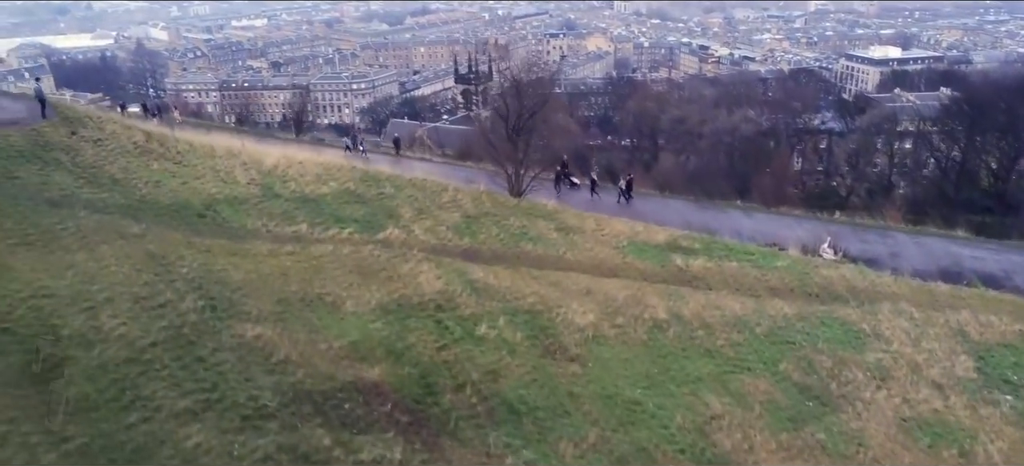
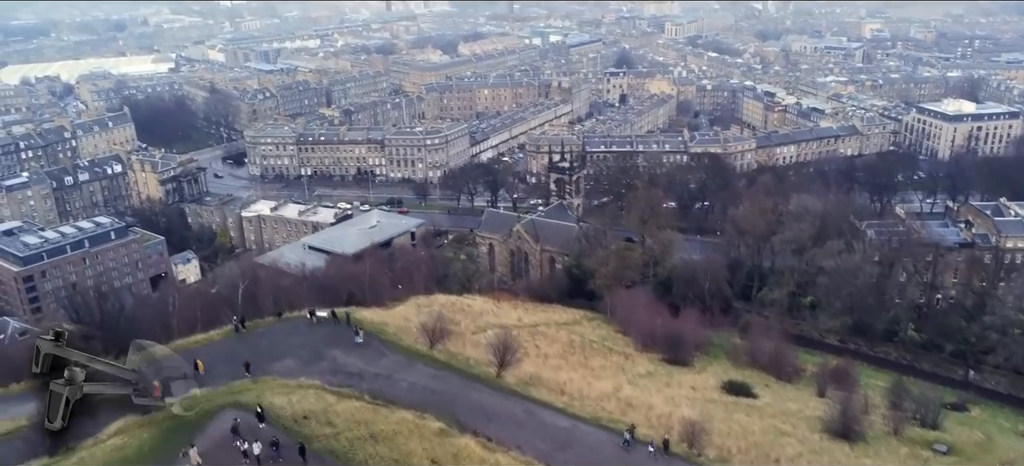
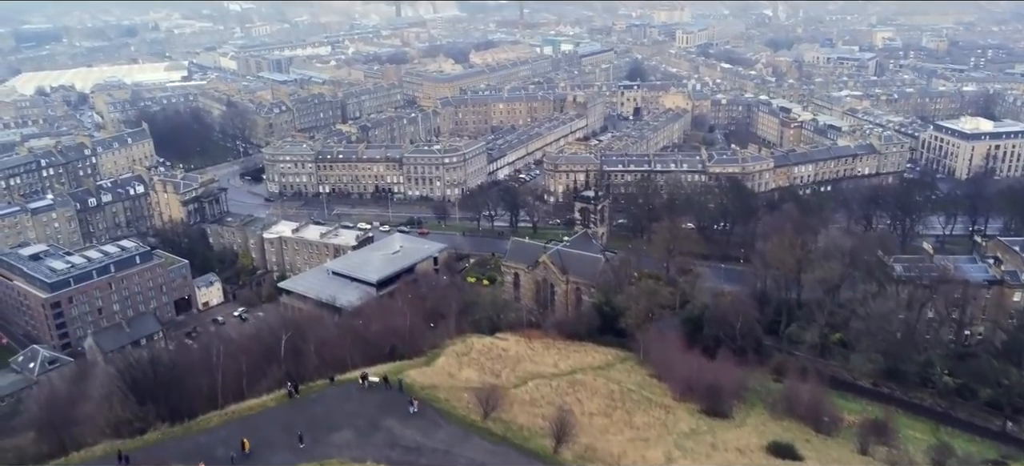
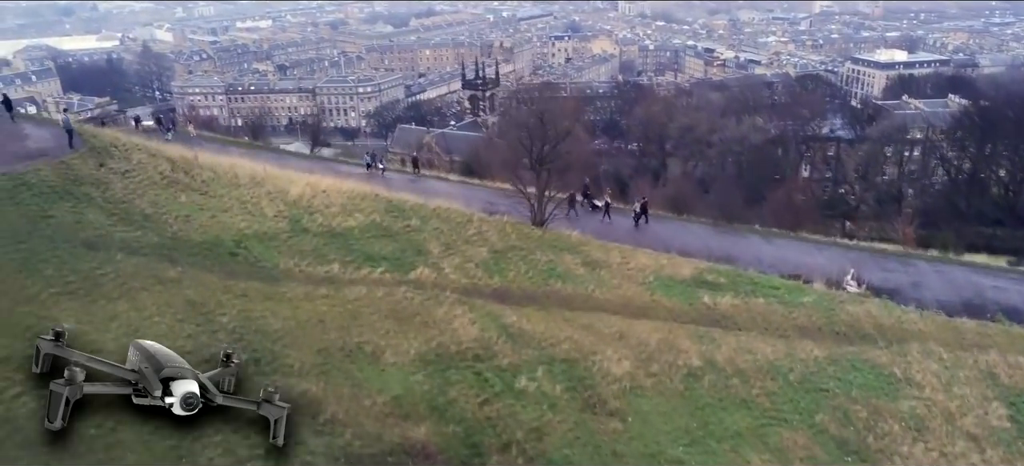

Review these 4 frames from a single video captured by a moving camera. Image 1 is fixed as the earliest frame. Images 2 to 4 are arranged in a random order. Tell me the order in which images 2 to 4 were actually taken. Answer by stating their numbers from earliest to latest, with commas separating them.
4, 2, 3
